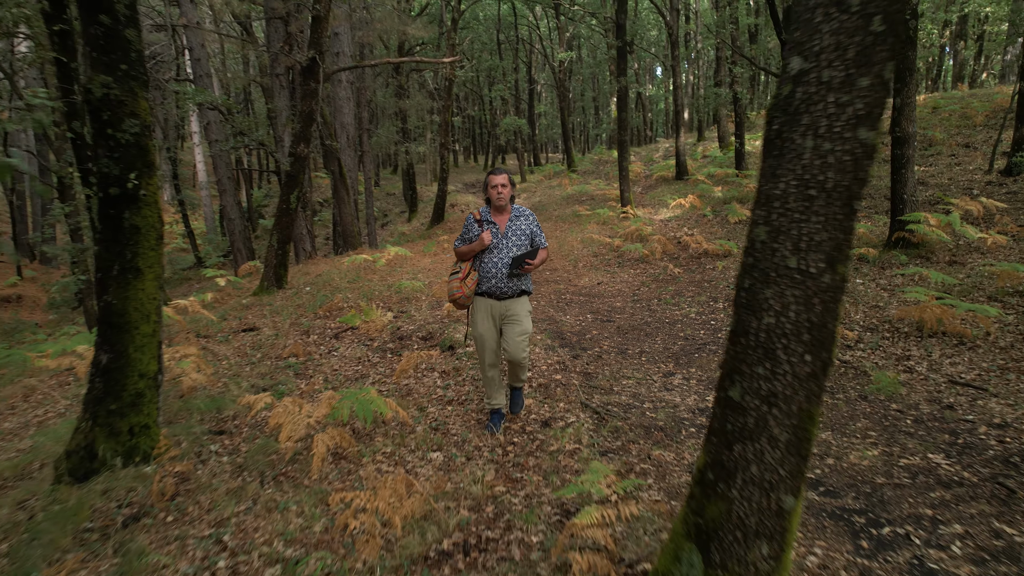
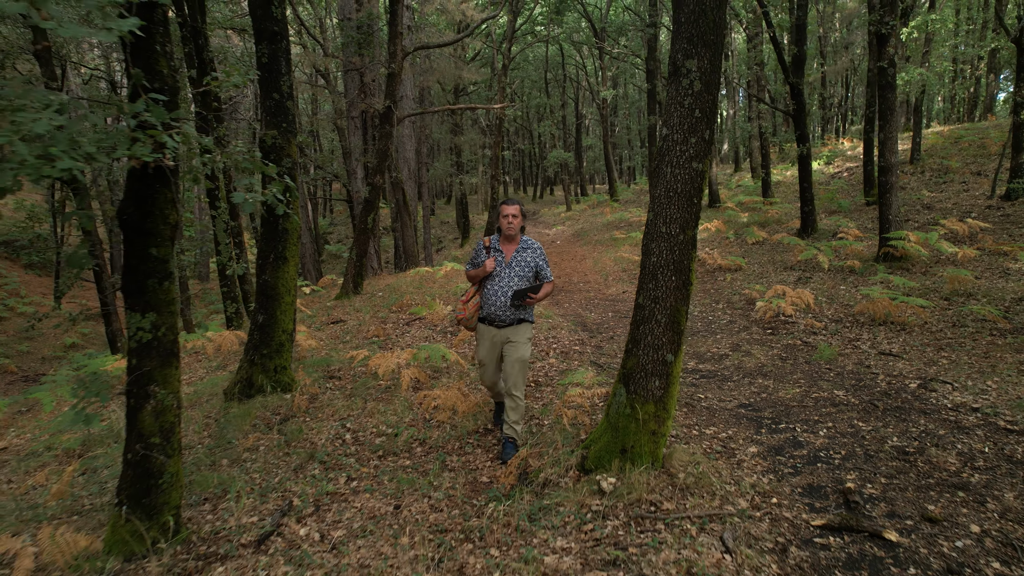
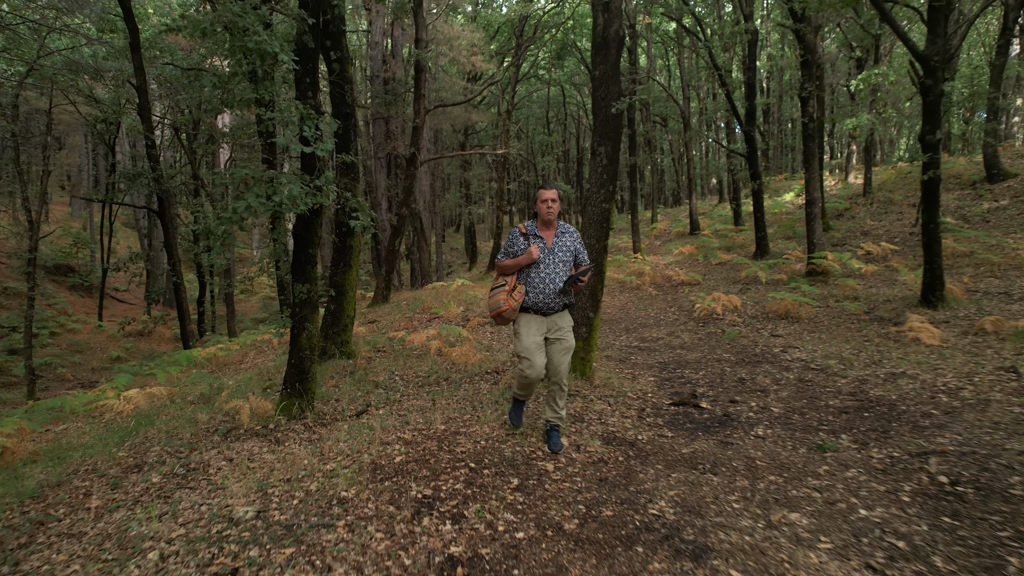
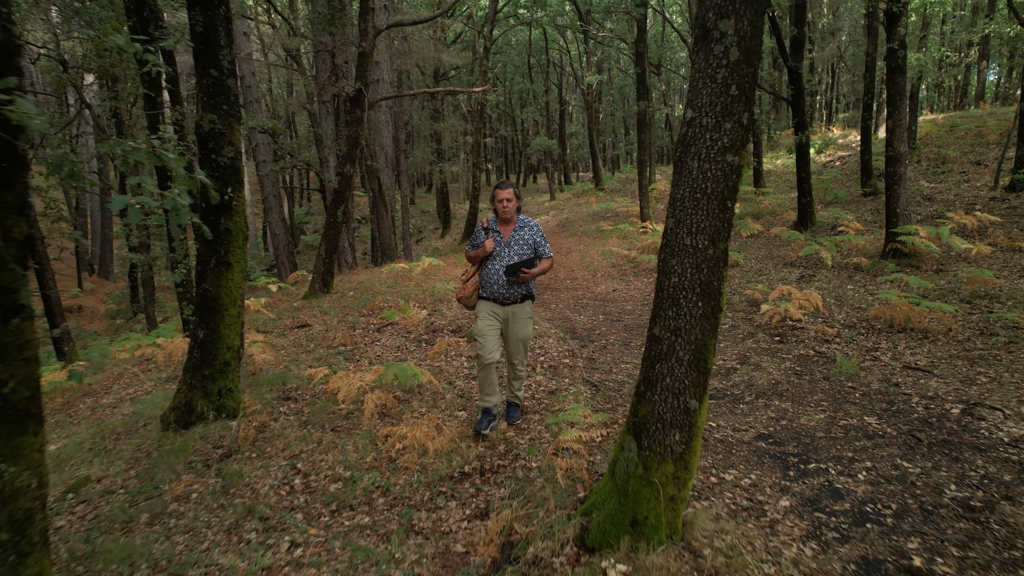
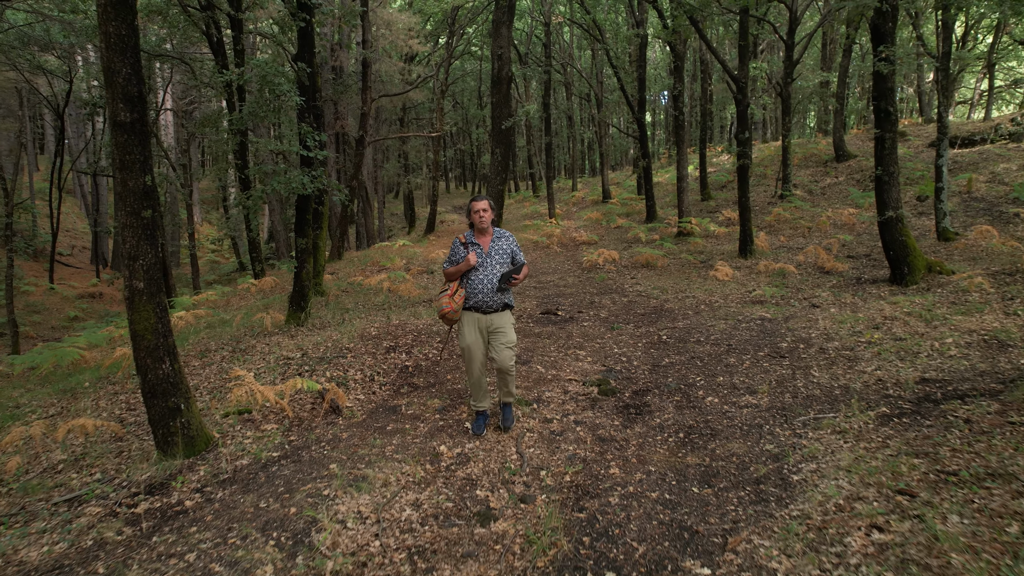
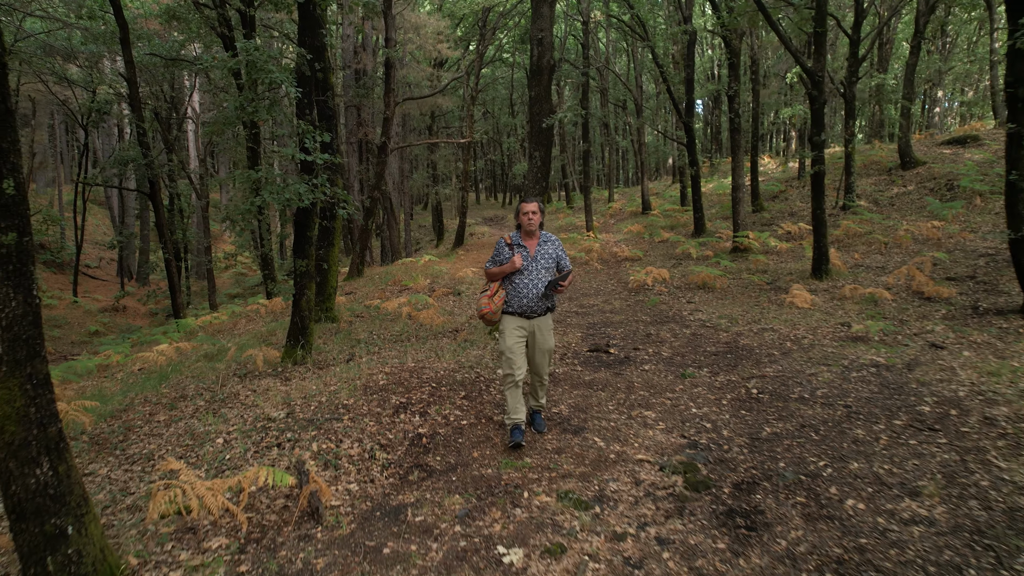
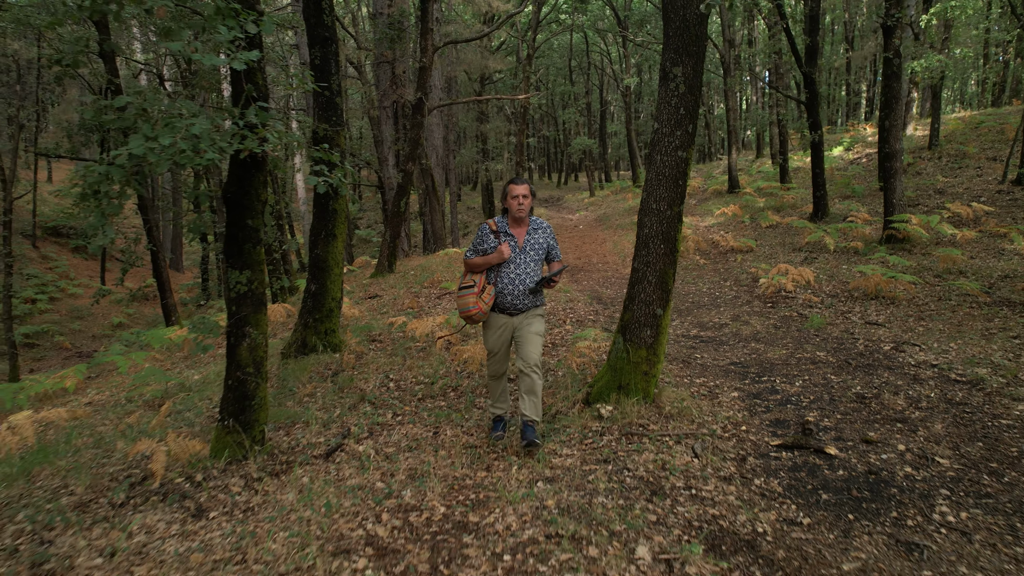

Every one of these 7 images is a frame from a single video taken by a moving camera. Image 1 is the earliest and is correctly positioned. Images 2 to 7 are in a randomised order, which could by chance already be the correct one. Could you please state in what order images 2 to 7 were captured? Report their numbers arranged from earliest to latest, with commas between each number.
4, 2, 7, 3, 6, 5
